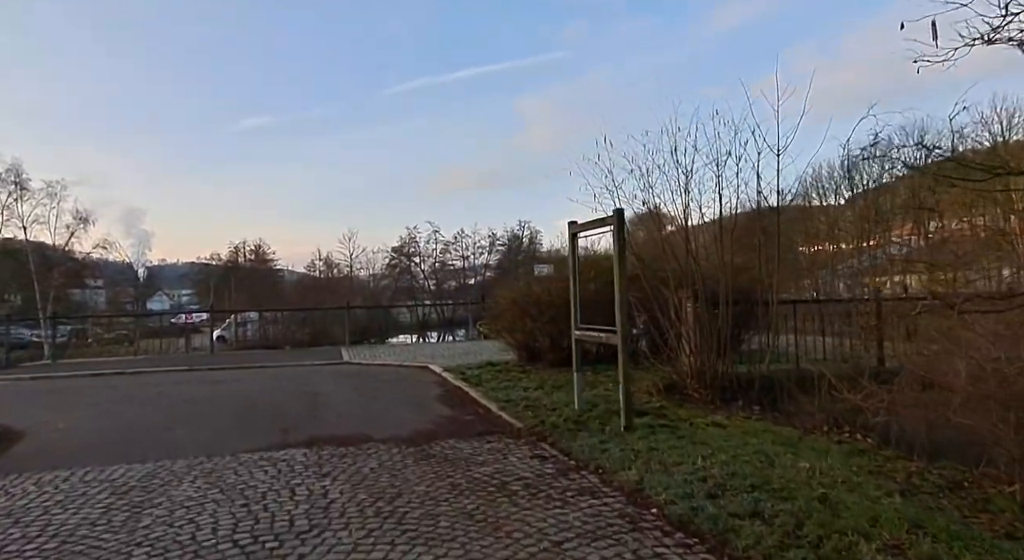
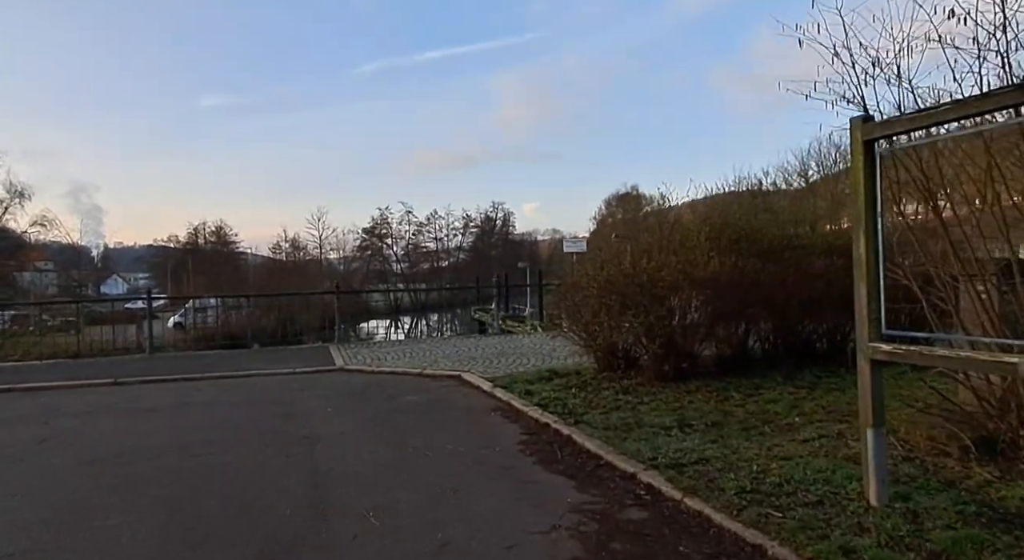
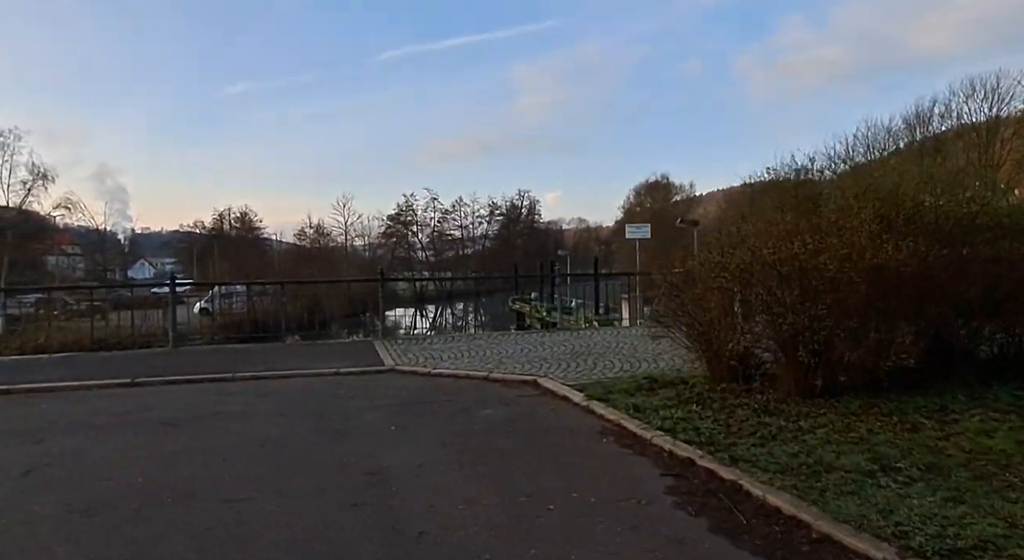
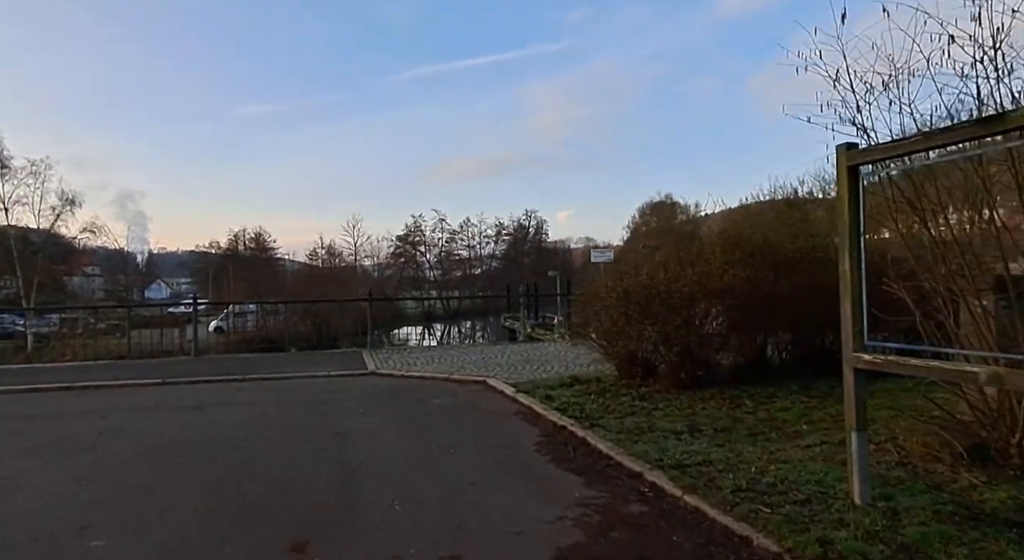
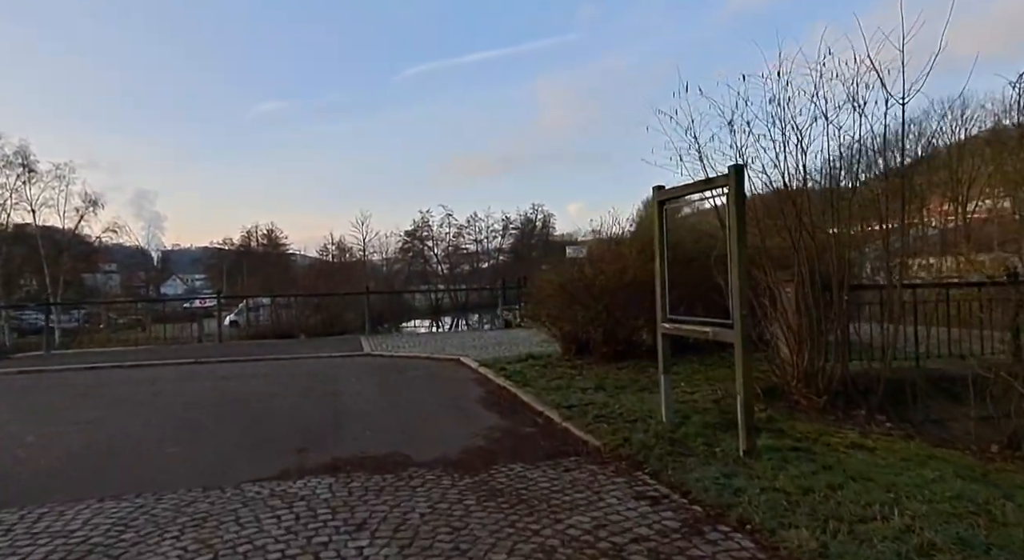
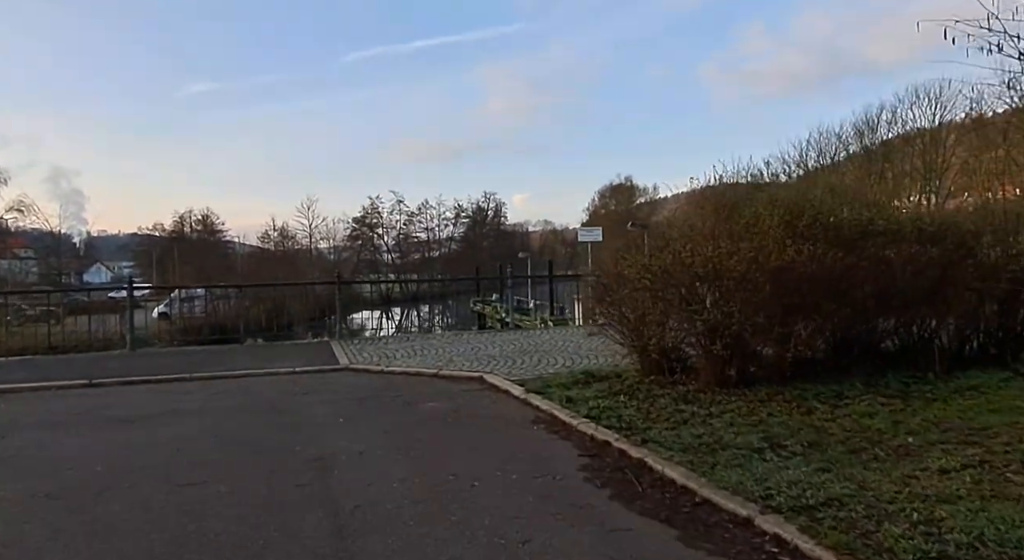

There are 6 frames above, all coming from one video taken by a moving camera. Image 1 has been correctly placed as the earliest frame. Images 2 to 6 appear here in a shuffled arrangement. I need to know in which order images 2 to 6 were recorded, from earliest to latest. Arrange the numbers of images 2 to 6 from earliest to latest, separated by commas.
5, 4, 2, 6, 3
